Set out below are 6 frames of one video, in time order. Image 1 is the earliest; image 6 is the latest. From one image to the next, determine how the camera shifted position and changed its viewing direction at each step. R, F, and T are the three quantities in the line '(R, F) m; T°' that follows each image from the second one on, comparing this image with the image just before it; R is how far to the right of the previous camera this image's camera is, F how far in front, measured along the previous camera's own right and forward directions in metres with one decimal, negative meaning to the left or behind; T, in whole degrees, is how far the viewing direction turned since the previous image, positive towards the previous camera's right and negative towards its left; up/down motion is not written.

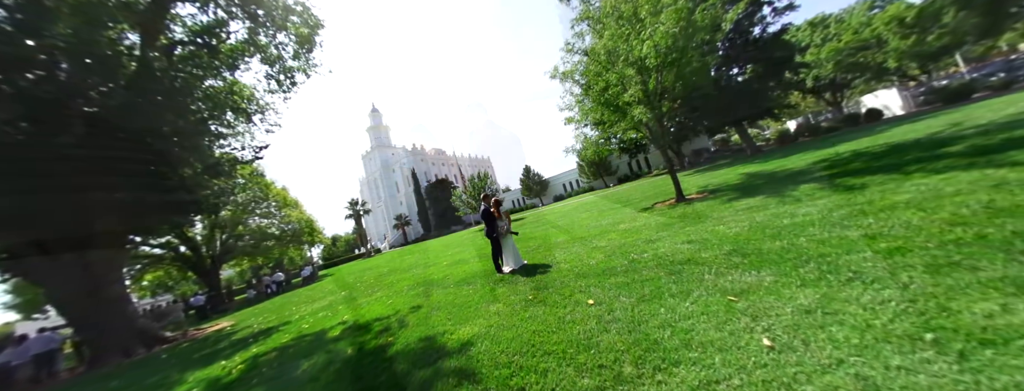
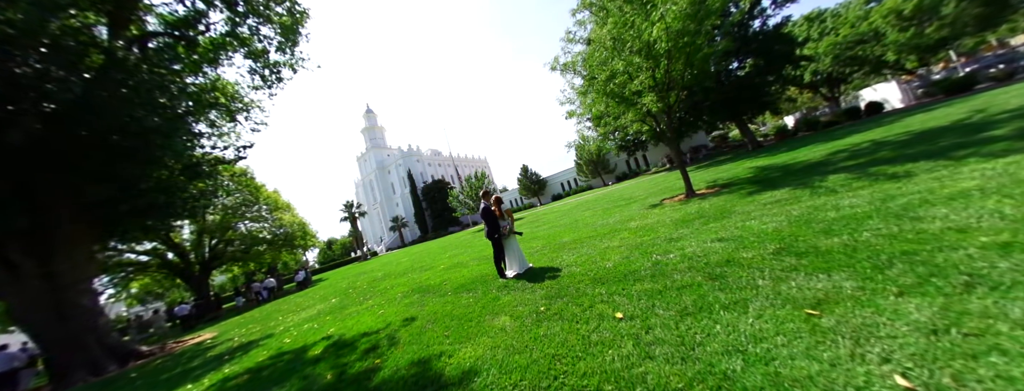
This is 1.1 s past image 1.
(-0.2, +0.7) m; +1°
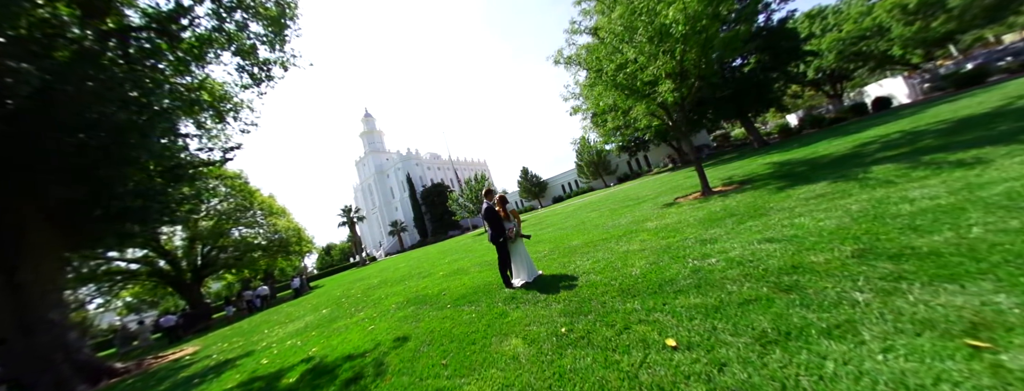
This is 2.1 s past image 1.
(-0.1, +0.7) m; 0°
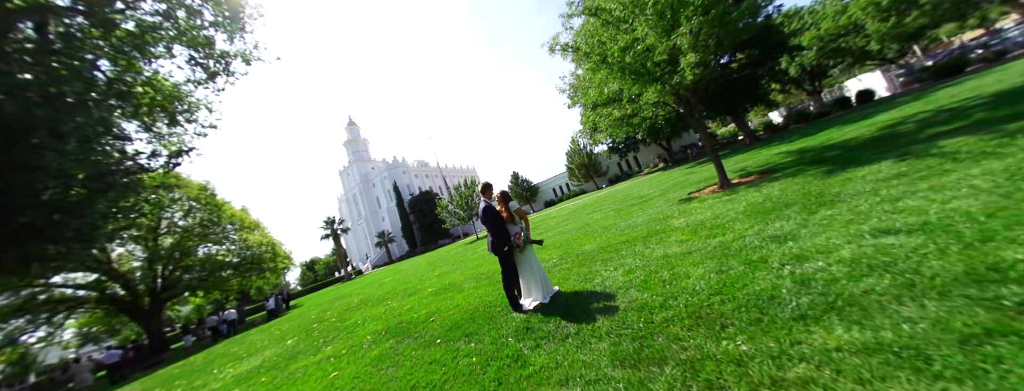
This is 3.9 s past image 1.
(-0.3, +1.3) m; +2°
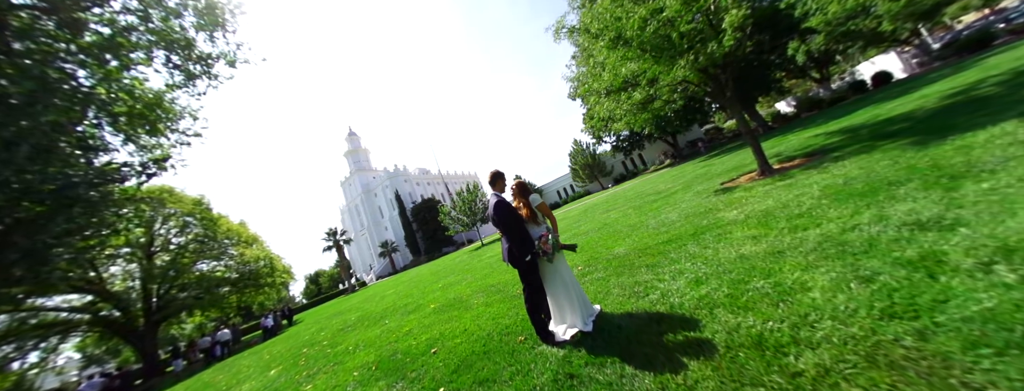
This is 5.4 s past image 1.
(-0.2, +1.1) m; -1°
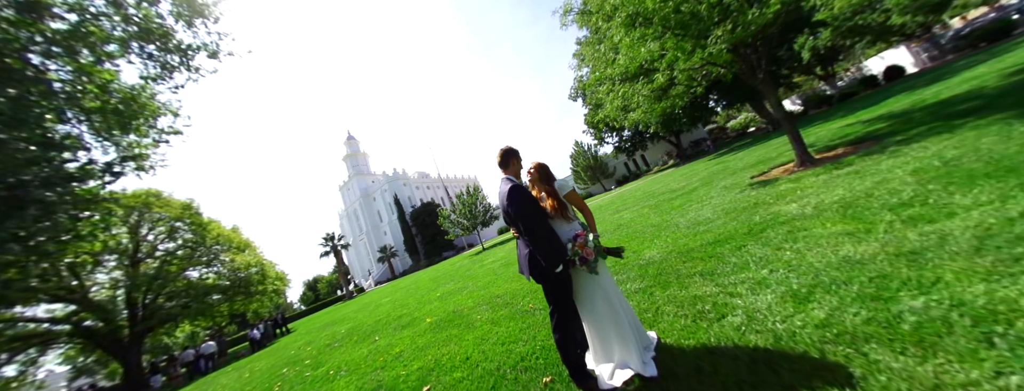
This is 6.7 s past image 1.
(-0.2, +0.9) m; 0°
